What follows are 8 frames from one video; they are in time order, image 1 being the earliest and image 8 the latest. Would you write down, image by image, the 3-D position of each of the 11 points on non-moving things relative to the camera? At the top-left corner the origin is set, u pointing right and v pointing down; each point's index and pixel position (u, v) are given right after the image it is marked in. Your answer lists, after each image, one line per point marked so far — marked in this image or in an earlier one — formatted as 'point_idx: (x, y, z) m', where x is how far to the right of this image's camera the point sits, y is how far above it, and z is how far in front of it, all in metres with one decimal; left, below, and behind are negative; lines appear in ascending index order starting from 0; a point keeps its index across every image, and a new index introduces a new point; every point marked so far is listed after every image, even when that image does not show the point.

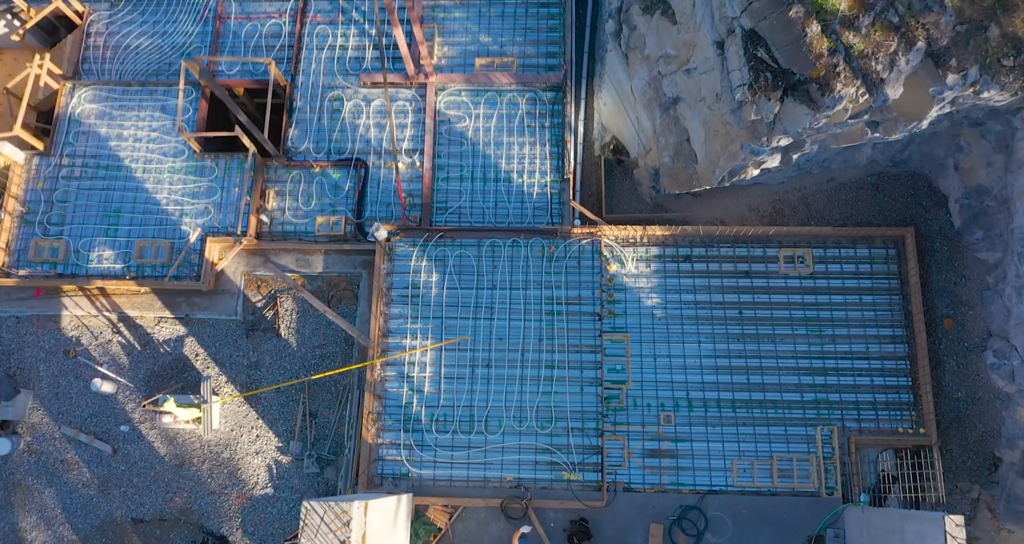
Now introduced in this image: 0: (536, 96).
0: (+0.5, +4.0, +16.6) m
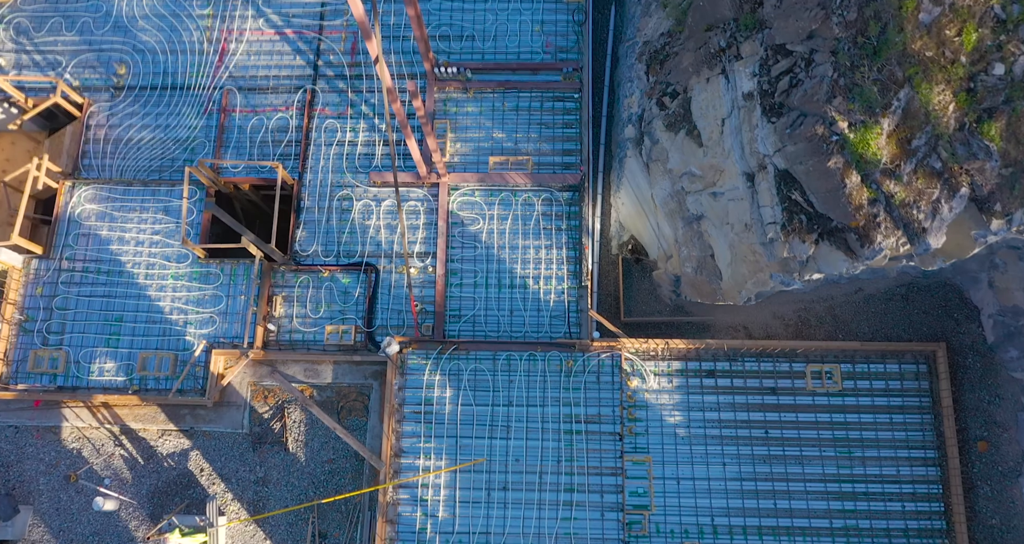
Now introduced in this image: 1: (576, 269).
0: (+0.9, +1.7, +16.0) m
1: (+1.4, +0.1, +15.7) m
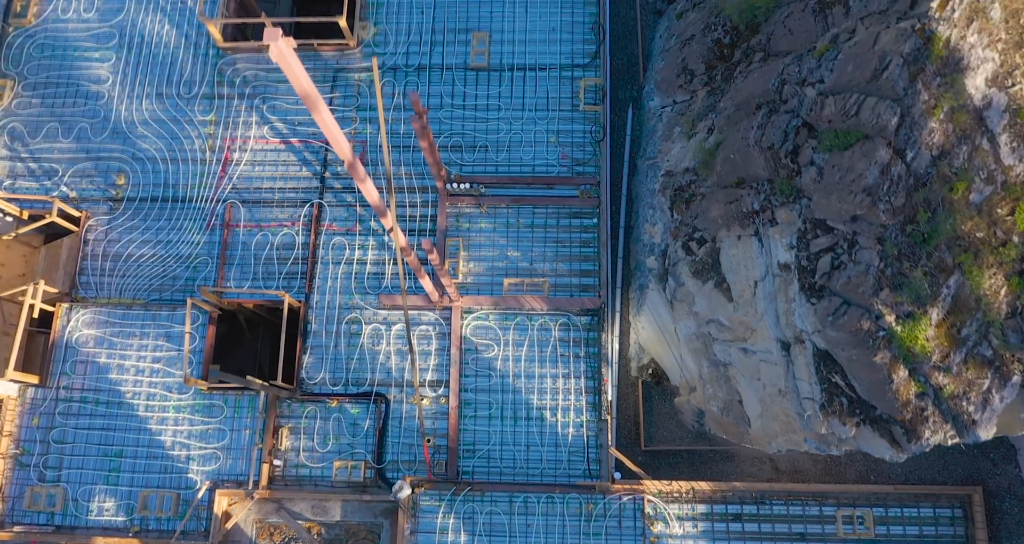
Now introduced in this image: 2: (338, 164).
0: (+1.2, -1.0, +15.4) m
1: (+1.7, -2.6, +15.0) m
2: (-3.9, +2.4, +16.5) m
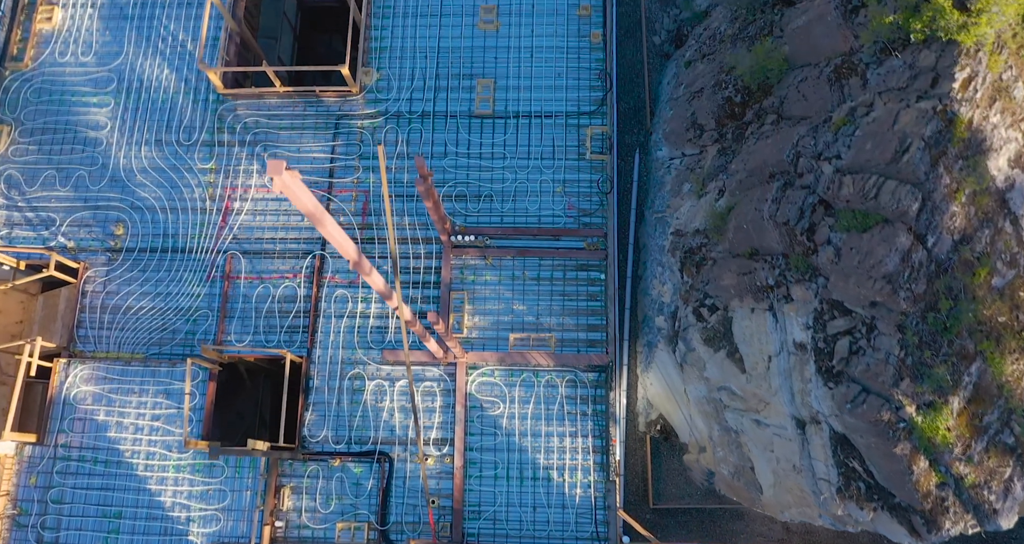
0: (+1.3, -2.2, +15.1) m
1: (+1.8, -3.8, +14.7) m
2: (-3.8, +1.3, +16.2) m
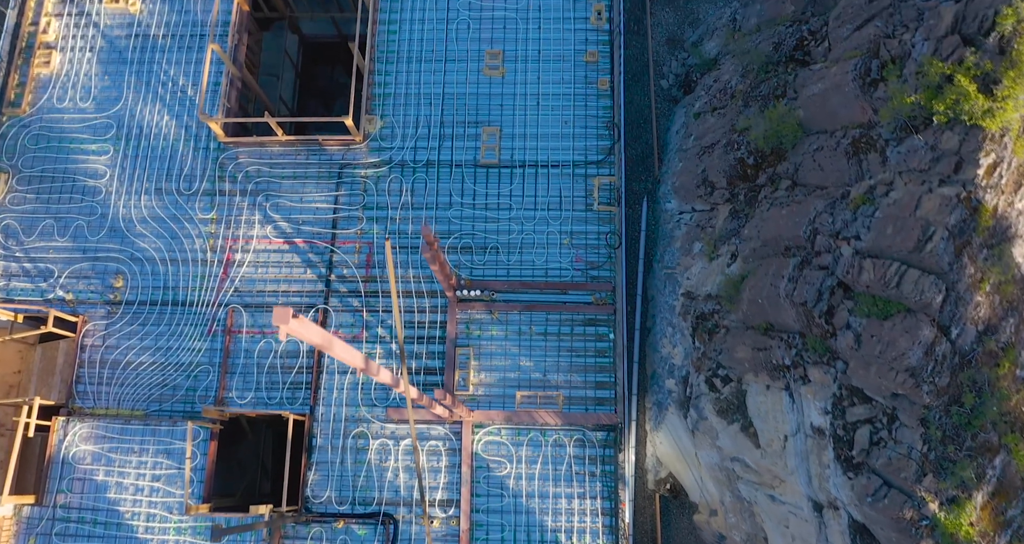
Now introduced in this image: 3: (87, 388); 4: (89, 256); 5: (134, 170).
0: (+1.5, -3.3, +14.8) m
1: (+2.0, -4.9, +14.5) m
2: (-3.7, +0.1, +15.9) m
3: (-9.1, -2.5, +15.6) m
4: (-9.4, +0.4, +16.3) m
5: (-8.7, +2.3, +16.8) m
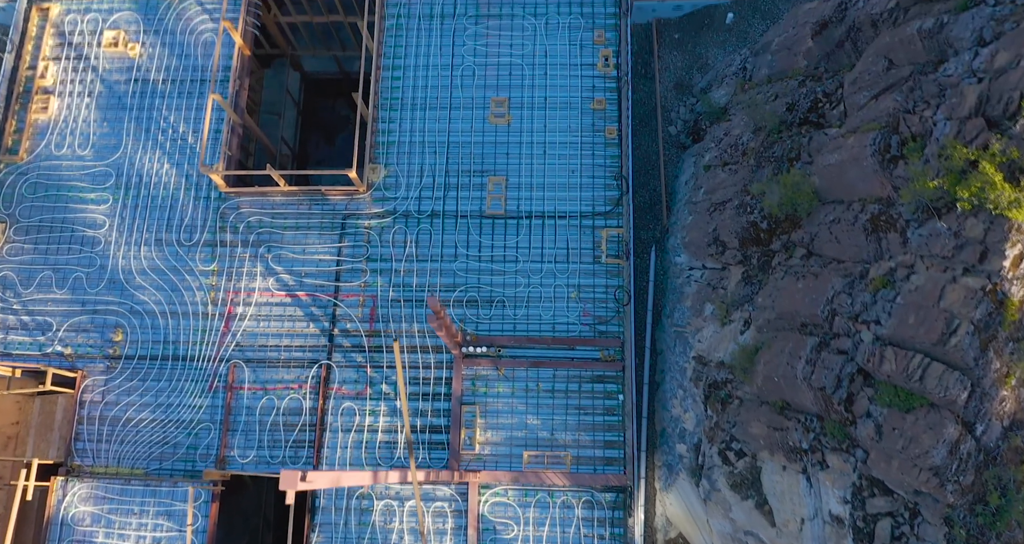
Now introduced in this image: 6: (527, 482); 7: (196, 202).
0: (+1.6, -4.5, +14.6) m
1: (+2.1, -6.1, +14.2) m
2: (-3.5, -1.0, +15.6) m
3: (-8.9, -3.6, +15.4) m
4: (-9.3, -0.8, +16.0) m
5: (-8.5, +1.2, +16.5) m
6: (+0.3, -4.2, +14.5) m
7: (-7.1, +1.6, +16.5) m
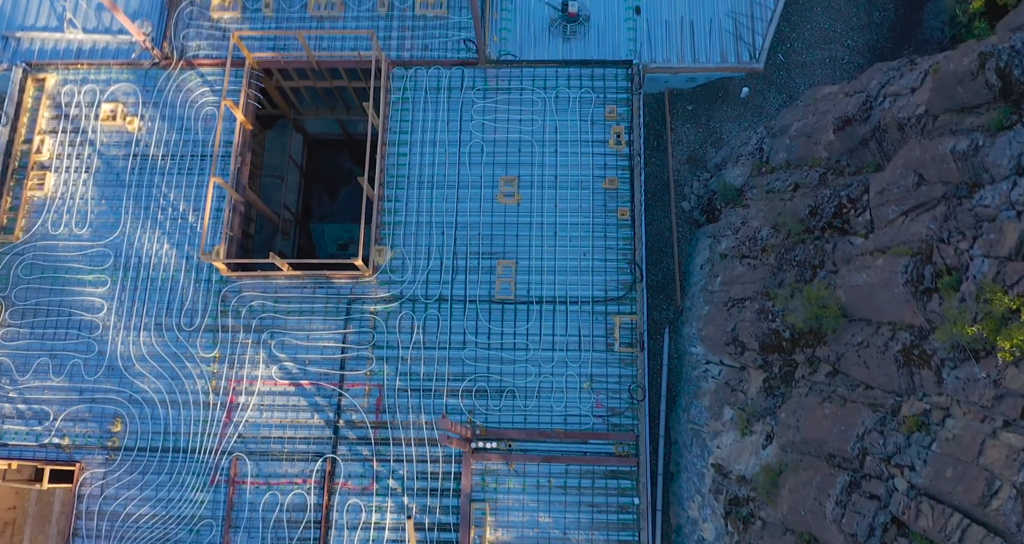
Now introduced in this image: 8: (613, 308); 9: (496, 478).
0: (+1.8, -6.3, +14.1) m
1: (+2.3, -7.9, +13.8) m
2: (-3.3, -2.9, +15.2) m
3: (-8.7, -5.5, +14.9) m
4: (-9.1, -2.7, +15.6) m
5: (-8.3, -0.7, +16.0) m
6: (+0.5, -6.0, +14.0) m
7: (-6.9, -0.3, +16.0) m
8: (+2.1, -0.8, +15.4) m
9: (-0.3, -4.1, +14.7) m
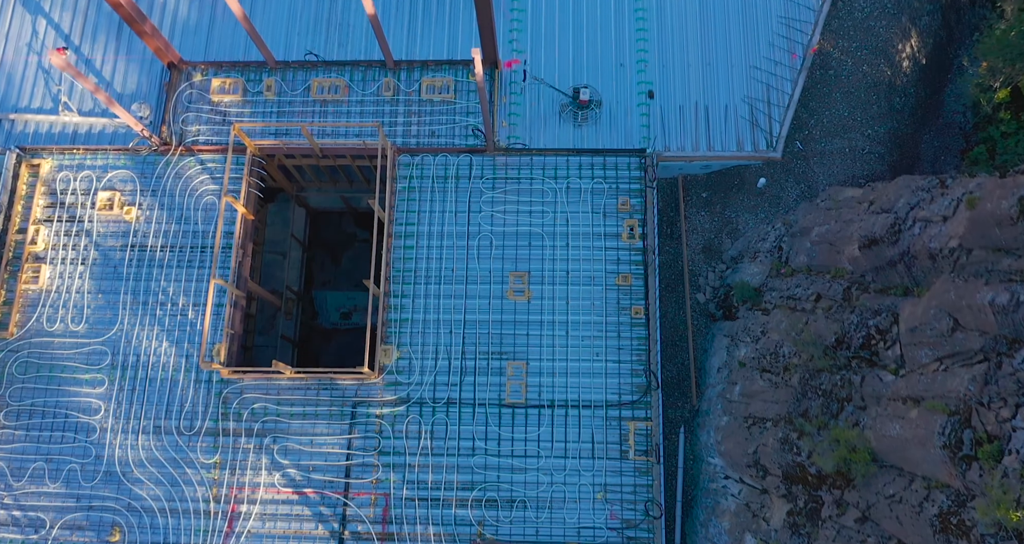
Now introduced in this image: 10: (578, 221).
0: (+2.1, -8.4, +13.6) m
1: (+2.6, -10.1, +13.3) m
2: (-3.1, -5.0, +14.7) m
3: (-8.5, -7.6, +14.4) m
4: (-8.9, -4.8, +15.1) m
5: (-8.1, -2.8, +15.5) m
6: (+0.7, -8.1, +13.5) m
7: (-6.7, -2.4, +15.5) m
8: (+2.3, -2.9, +14.9) m
9: (-0.1, -6.3, +14.2) m
10: (+1.4, +1.1, +15.8) m
